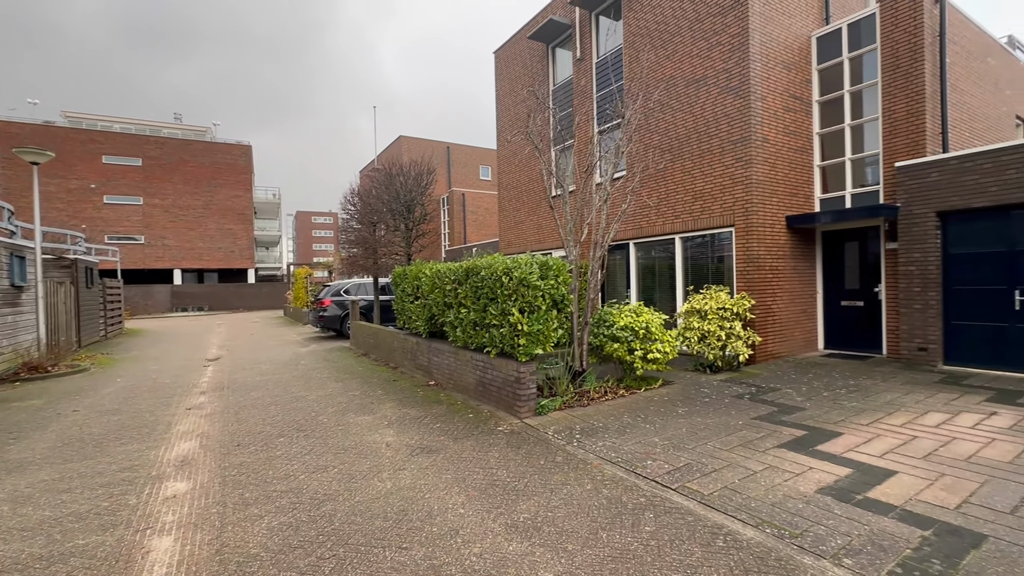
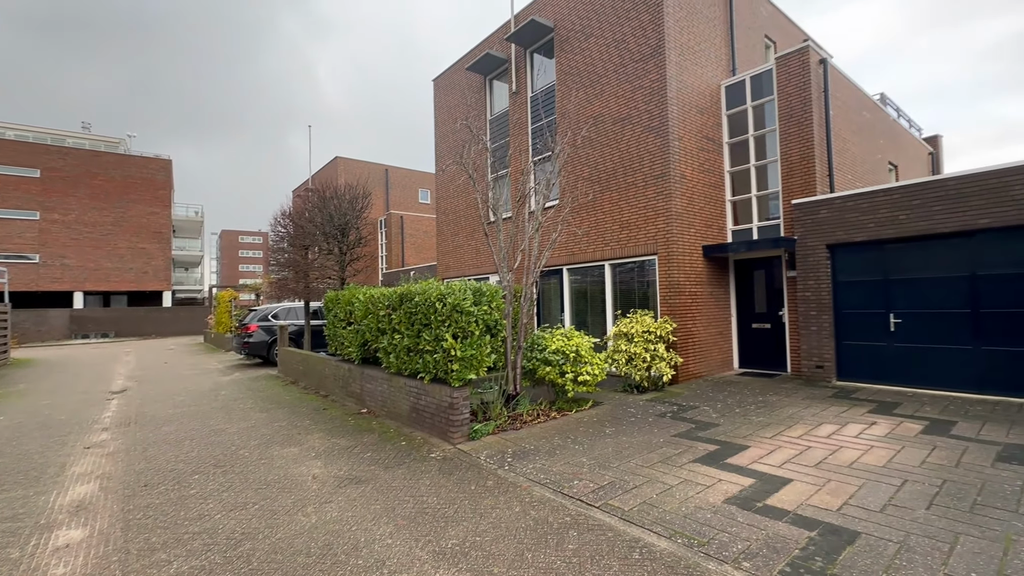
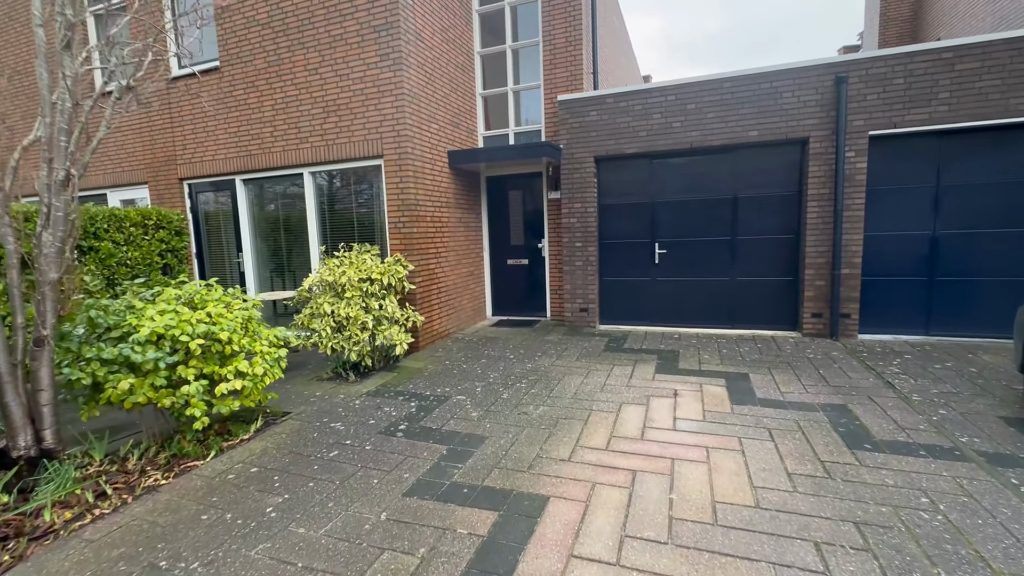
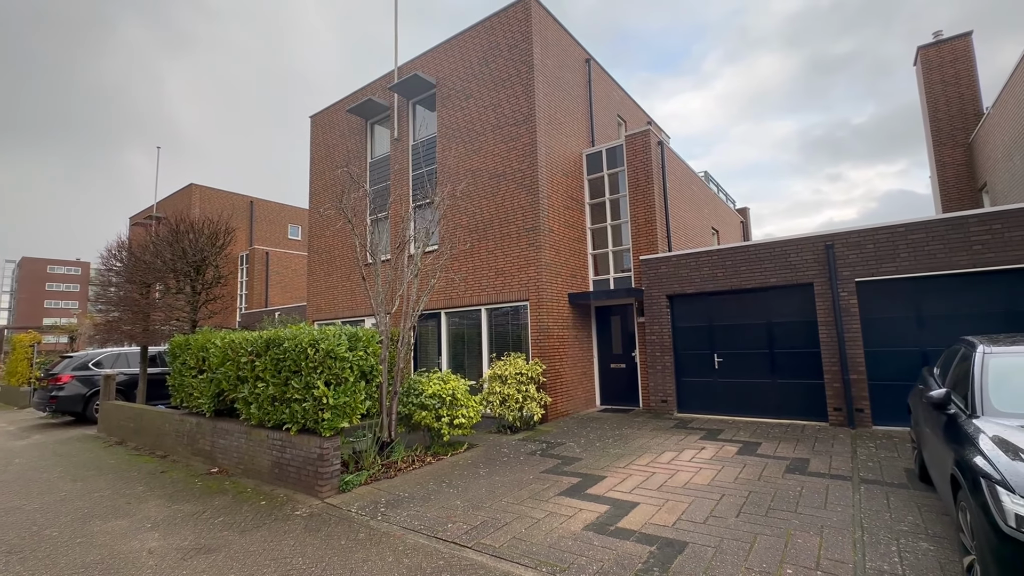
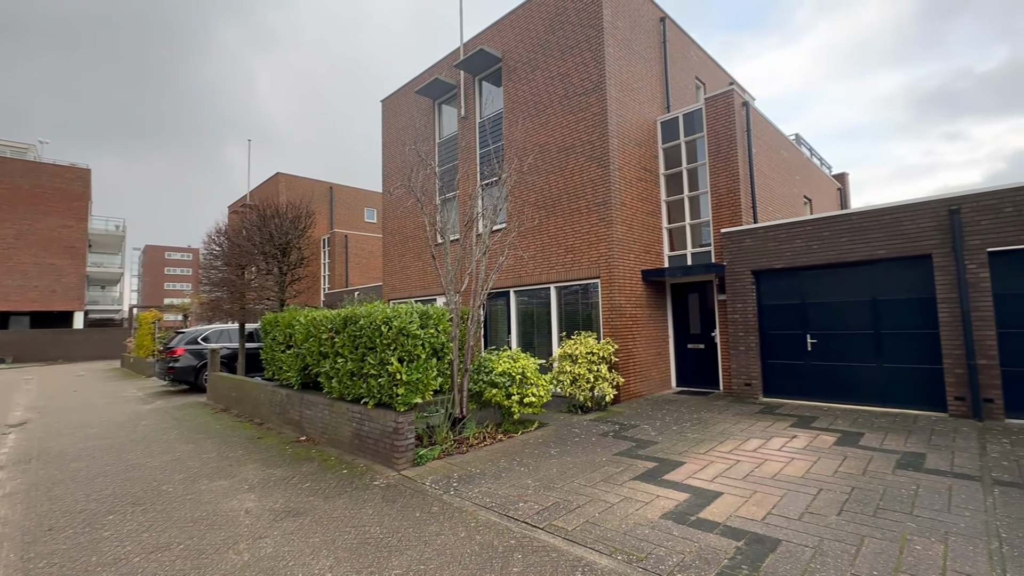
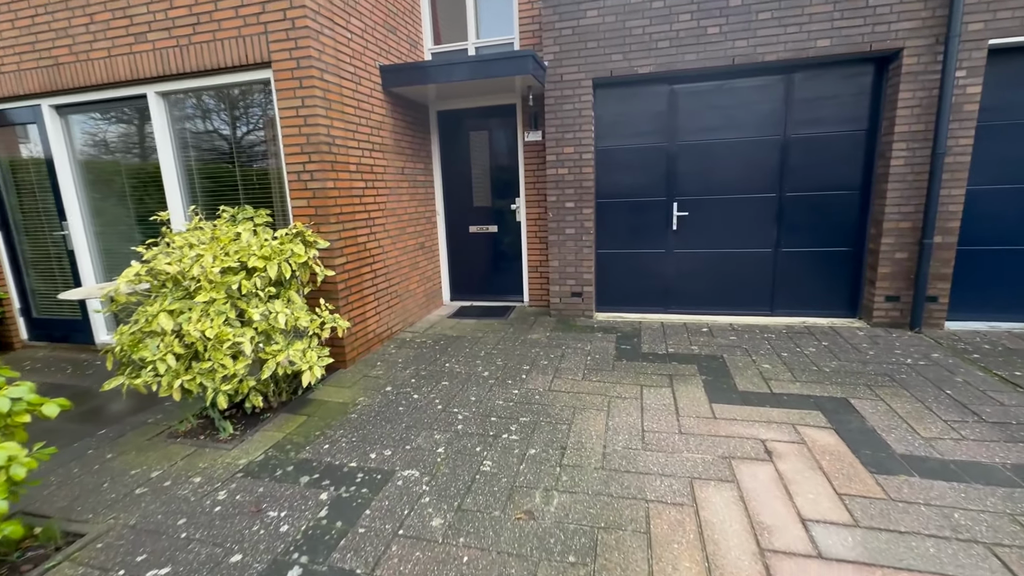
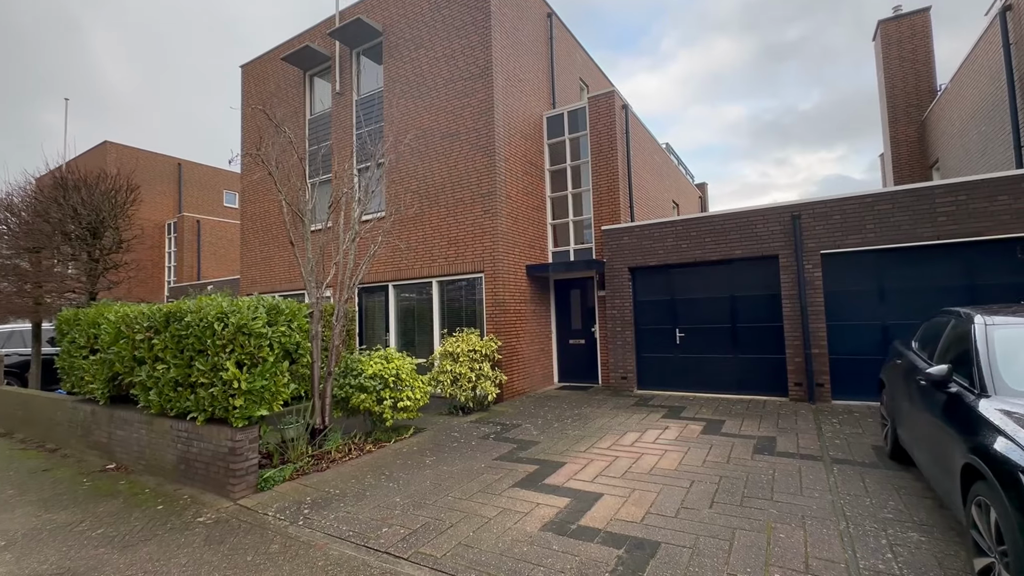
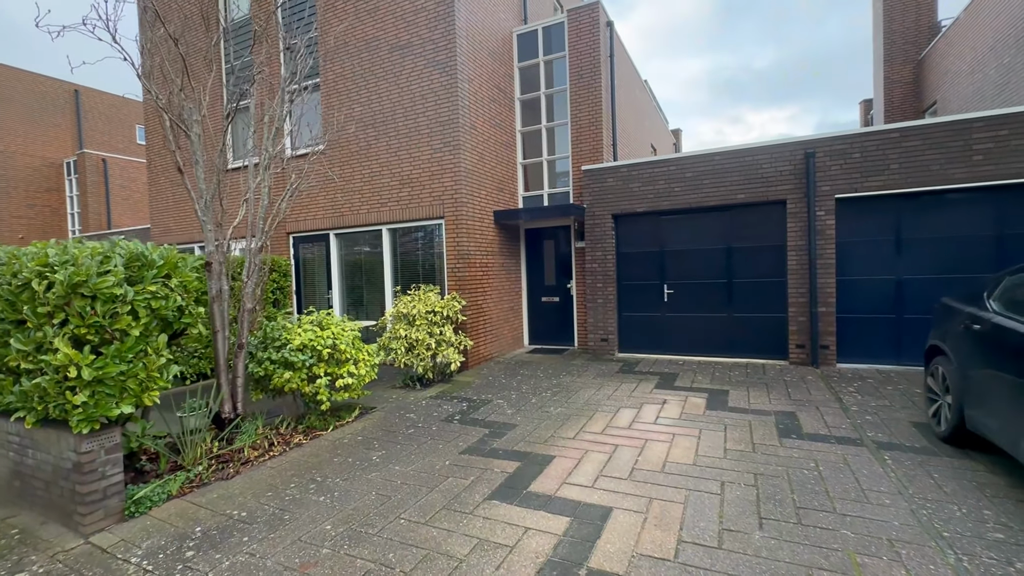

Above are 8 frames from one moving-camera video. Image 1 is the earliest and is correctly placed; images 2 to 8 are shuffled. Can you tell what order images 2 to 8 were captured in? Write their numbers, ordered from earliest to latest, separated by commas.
2, 5, 4, 7, 8, 3, 6
